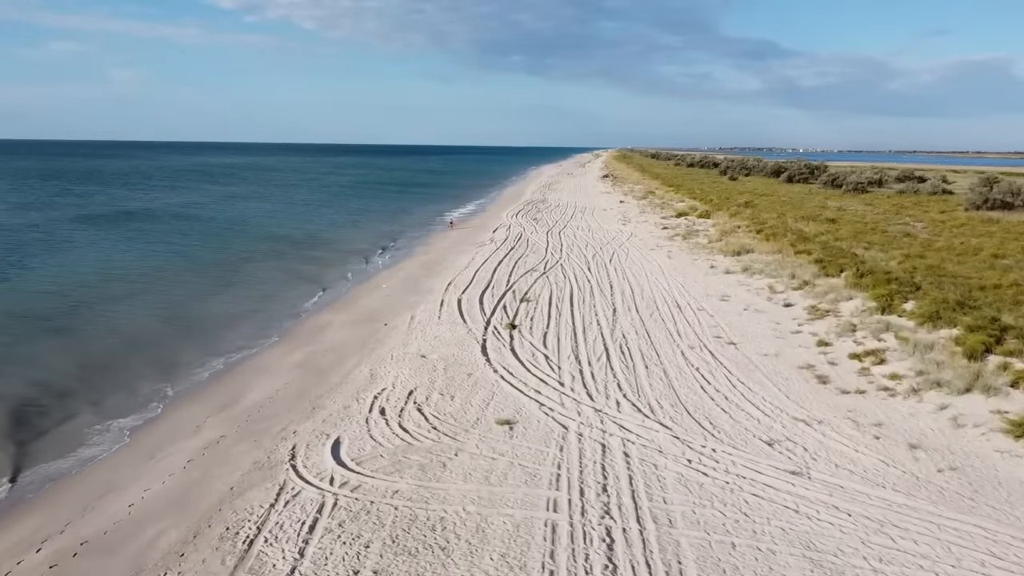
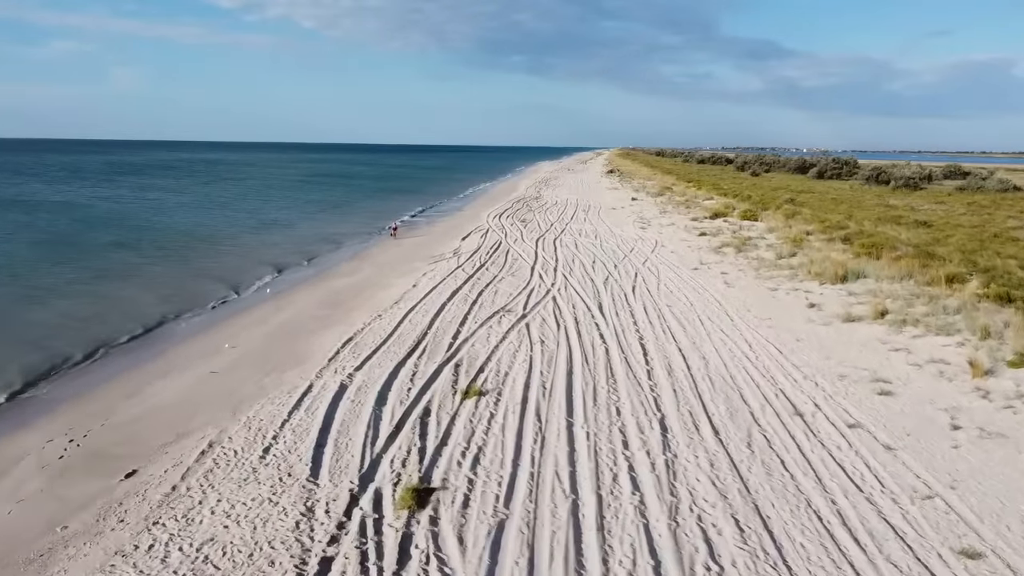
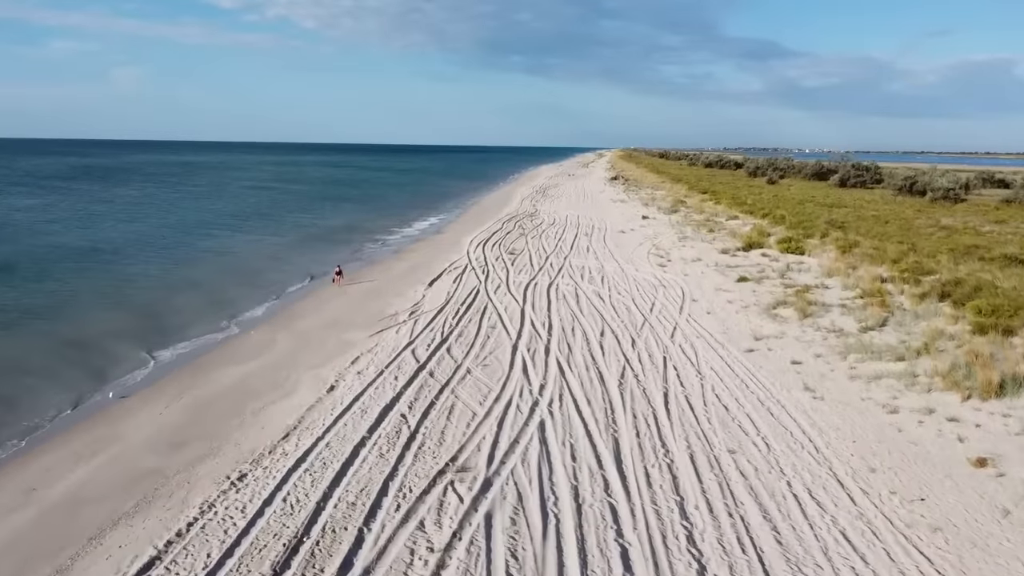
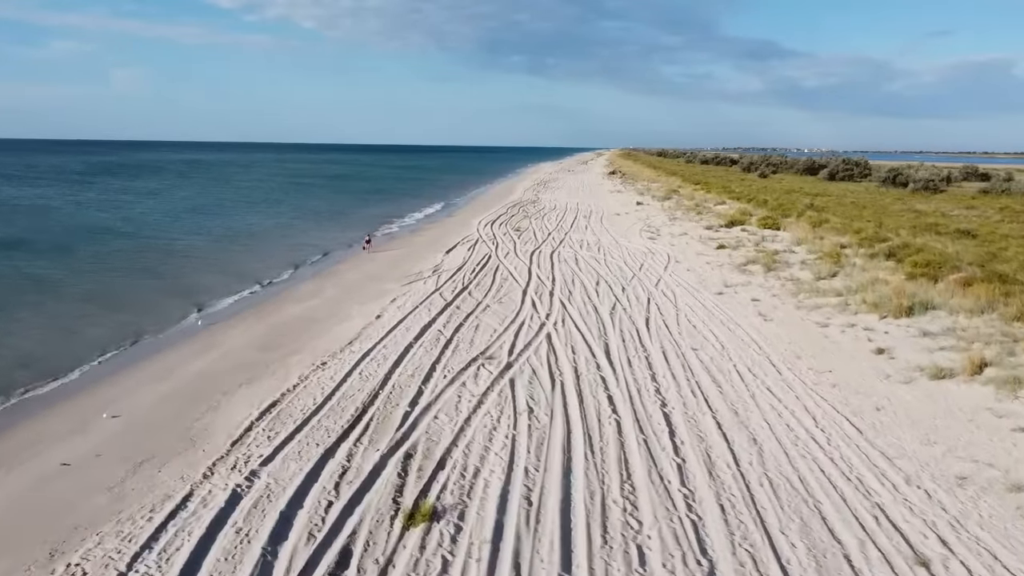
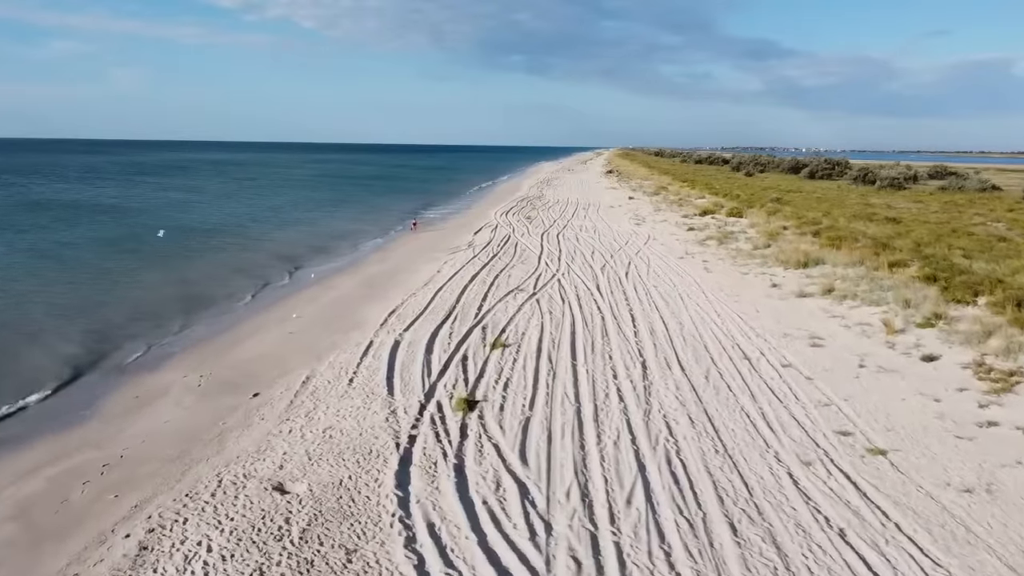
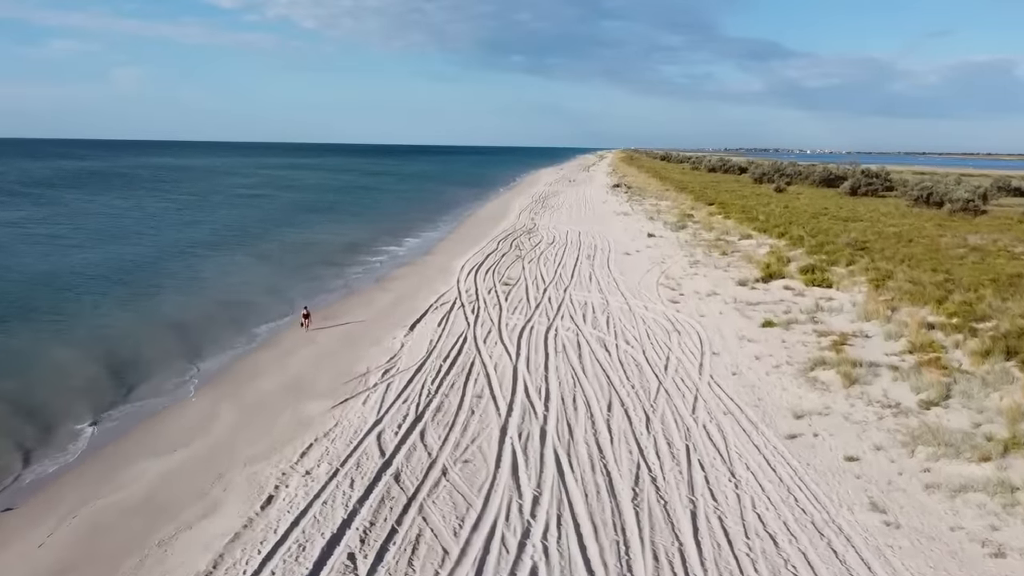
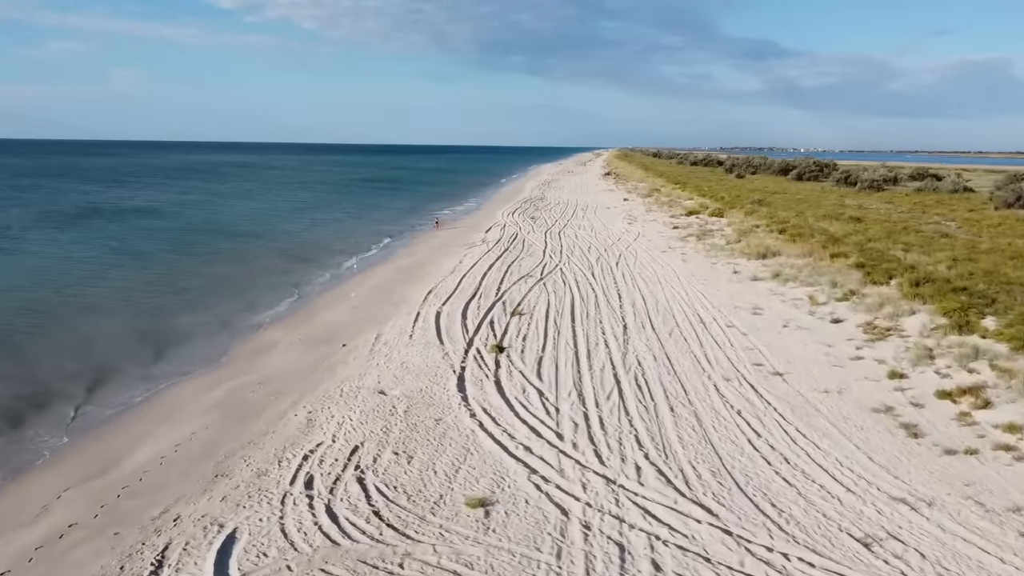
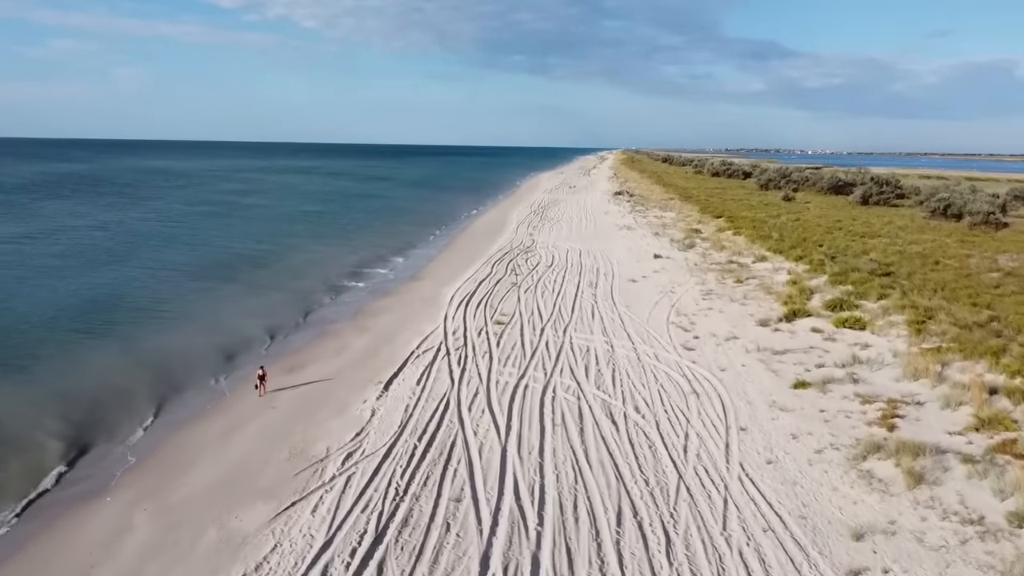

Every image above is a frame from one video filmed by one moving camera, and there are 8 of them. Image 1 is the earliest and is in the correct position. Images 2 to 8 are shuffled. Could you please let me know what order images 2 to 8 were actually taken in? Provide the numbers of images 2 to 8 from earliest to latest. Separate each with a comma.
7, 5, 2, 4, 3, 6, 8
